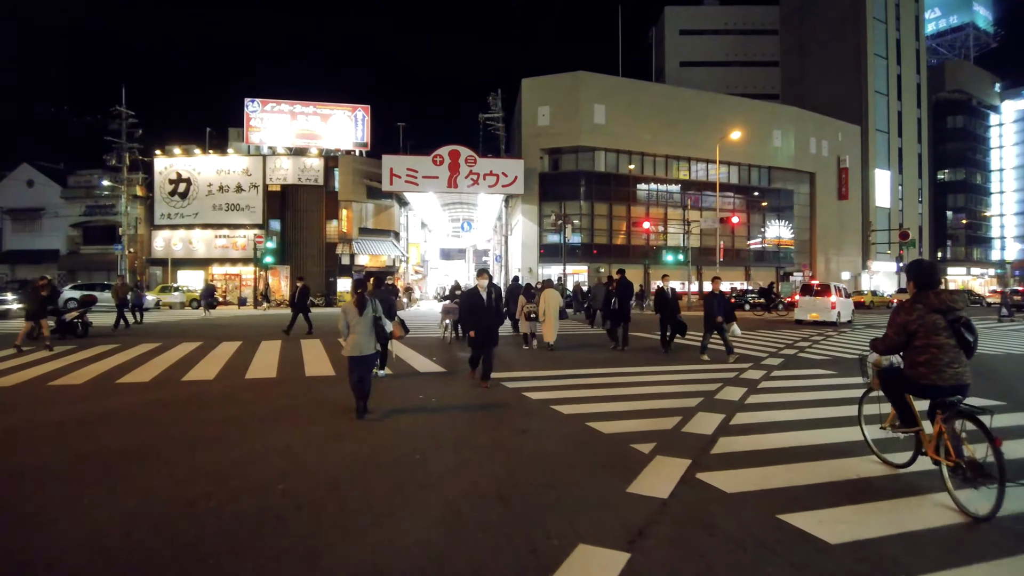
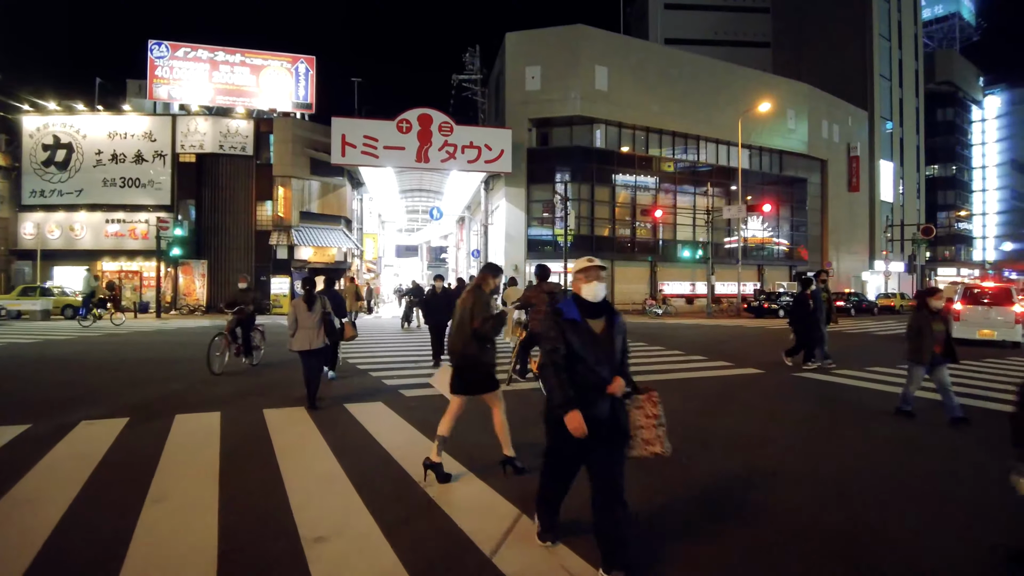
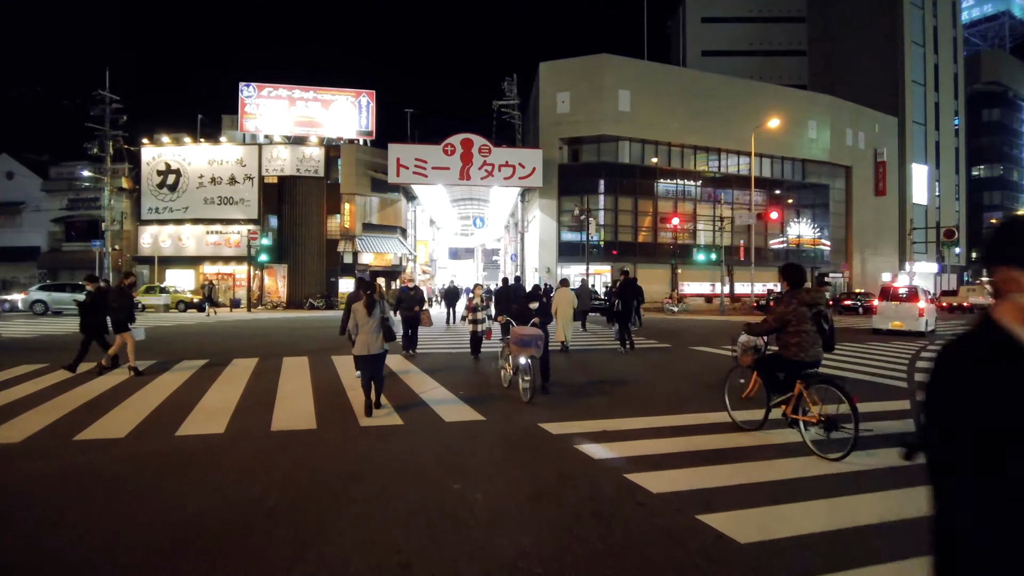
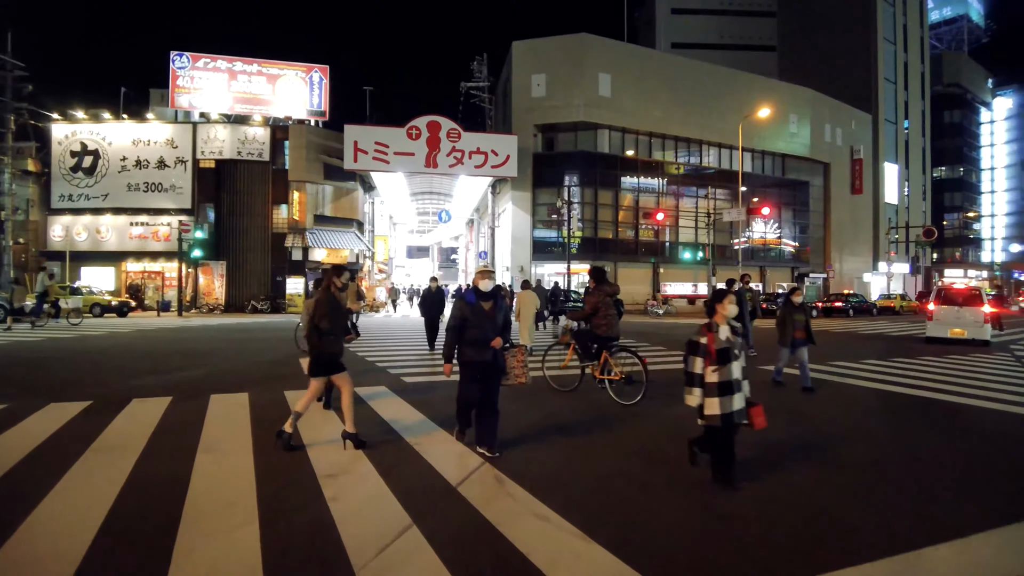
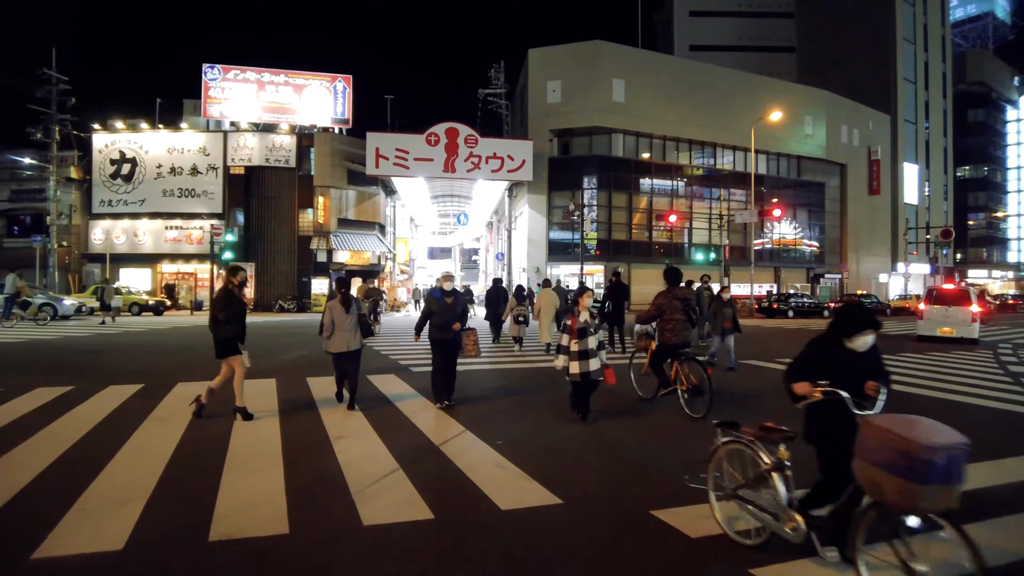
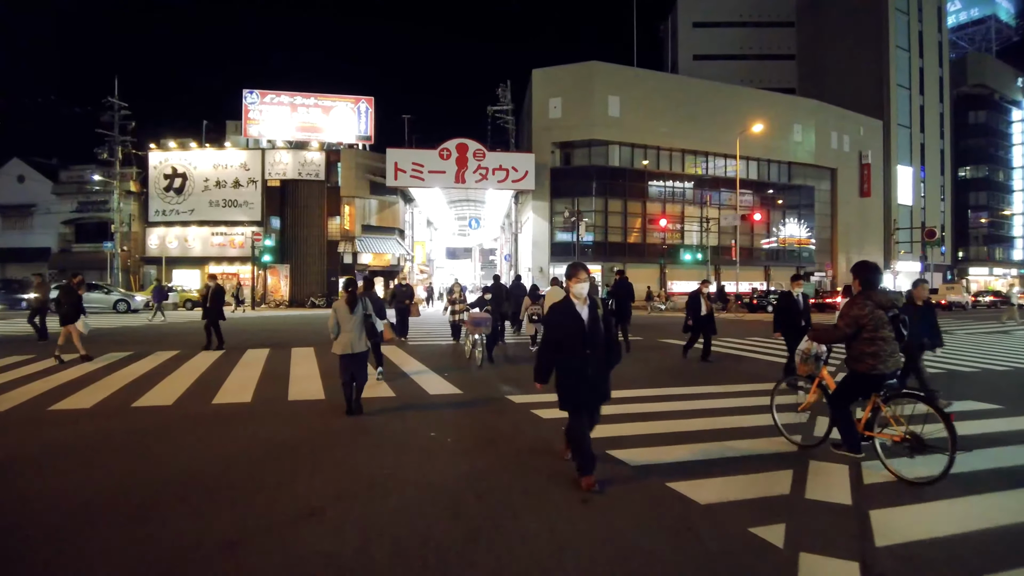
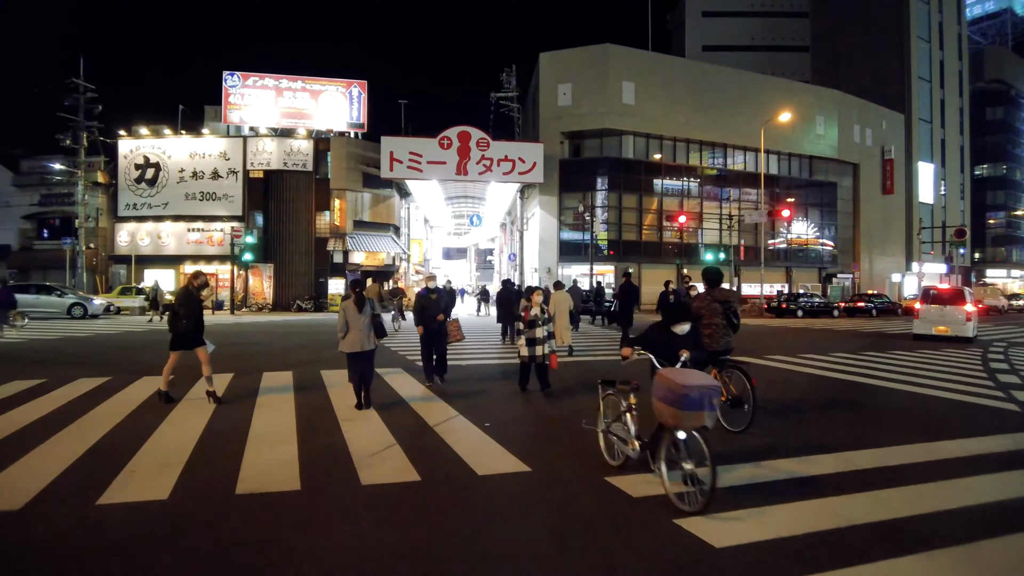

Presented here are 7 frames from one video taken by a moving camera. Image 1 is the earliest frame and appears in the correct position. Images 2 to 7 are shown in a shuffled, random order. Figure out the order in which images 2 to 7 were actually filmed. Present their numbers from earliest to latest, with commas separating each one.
6, 3, 7, 5, 4, 2
